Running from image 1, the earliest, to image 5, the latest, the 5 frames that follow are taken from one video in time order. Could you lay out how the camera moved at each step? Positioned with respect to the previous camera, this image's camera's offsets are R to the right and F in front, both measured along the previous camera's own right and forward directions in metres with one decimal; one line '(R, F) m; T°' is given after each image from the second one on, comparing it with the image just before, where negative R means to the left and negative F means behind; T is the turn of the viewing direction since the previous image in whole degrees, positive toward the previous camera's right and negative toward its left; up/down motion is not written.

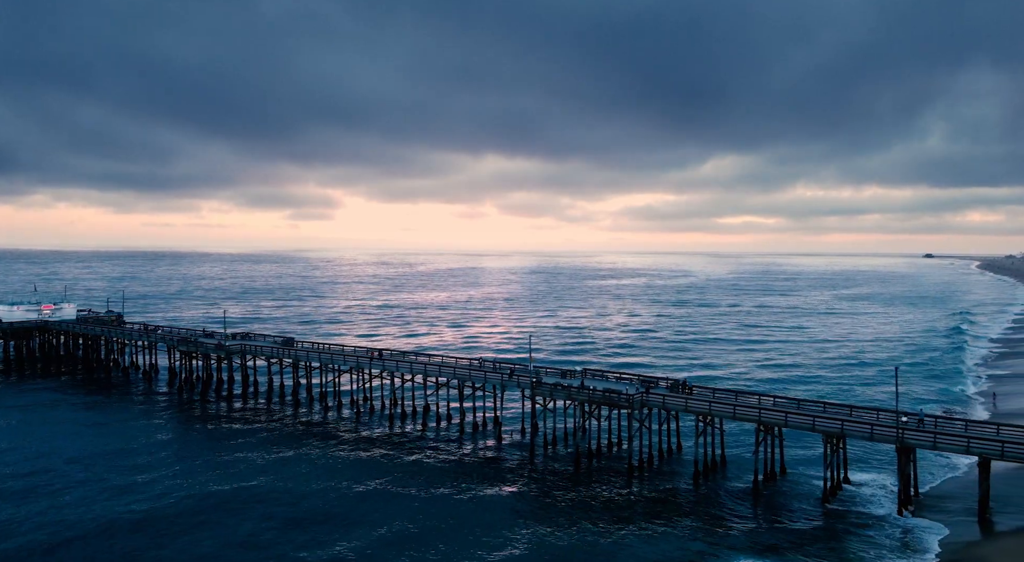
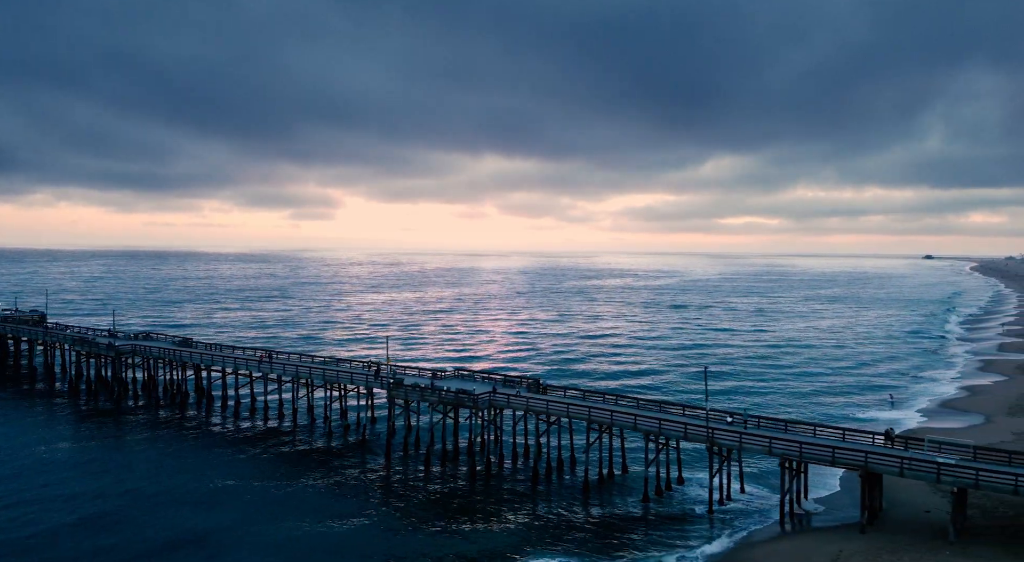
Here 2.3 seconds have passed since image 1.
(+9.0, -0.2) m; 0°
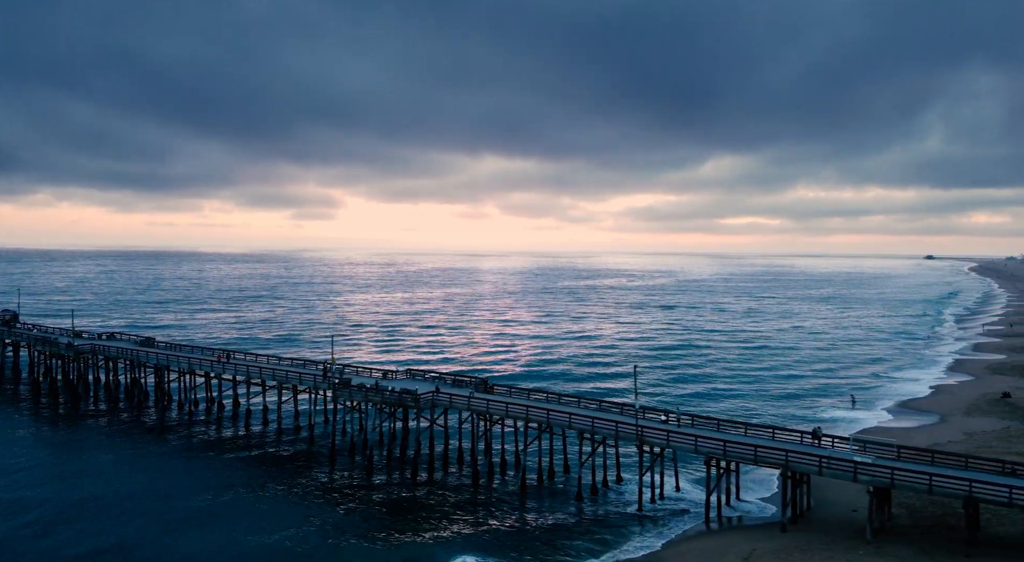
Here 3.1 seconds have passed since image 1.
(+3.5, -0.1) m; 0°
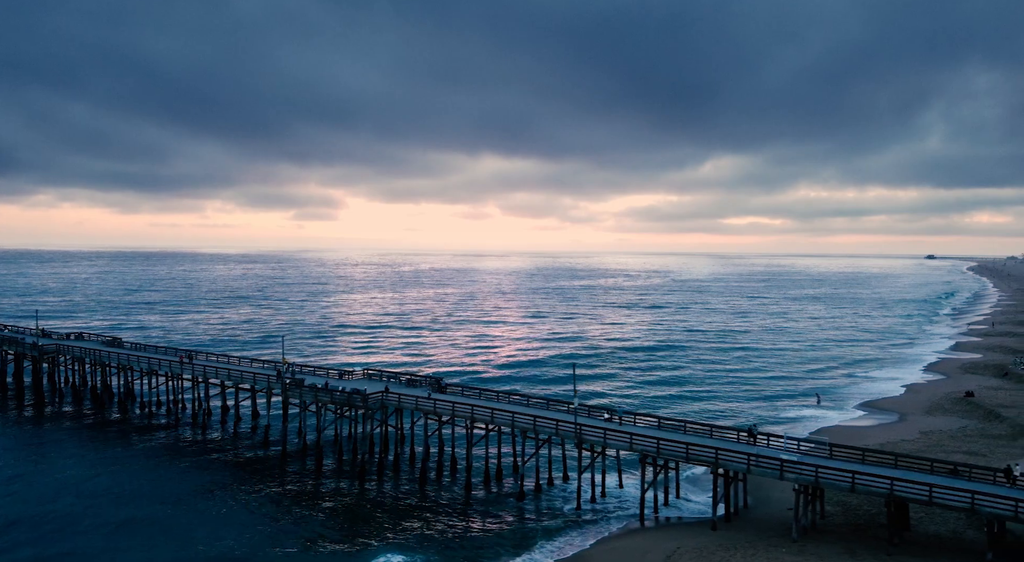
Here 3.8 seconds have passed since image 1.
(+3.1, -0.1) m; 0°
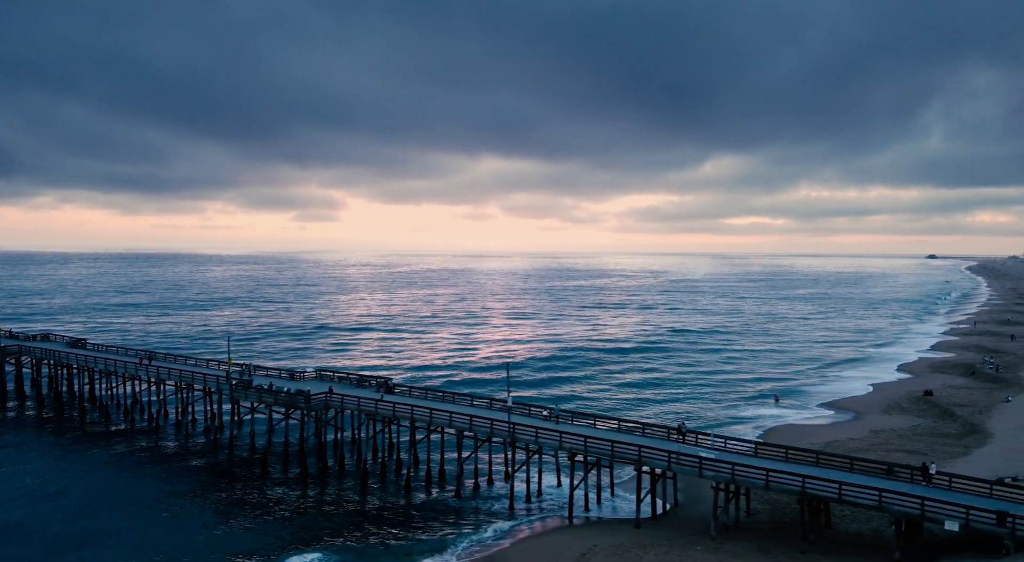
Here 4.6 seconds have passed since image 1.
(+3.5, -0.2) m; 0°
